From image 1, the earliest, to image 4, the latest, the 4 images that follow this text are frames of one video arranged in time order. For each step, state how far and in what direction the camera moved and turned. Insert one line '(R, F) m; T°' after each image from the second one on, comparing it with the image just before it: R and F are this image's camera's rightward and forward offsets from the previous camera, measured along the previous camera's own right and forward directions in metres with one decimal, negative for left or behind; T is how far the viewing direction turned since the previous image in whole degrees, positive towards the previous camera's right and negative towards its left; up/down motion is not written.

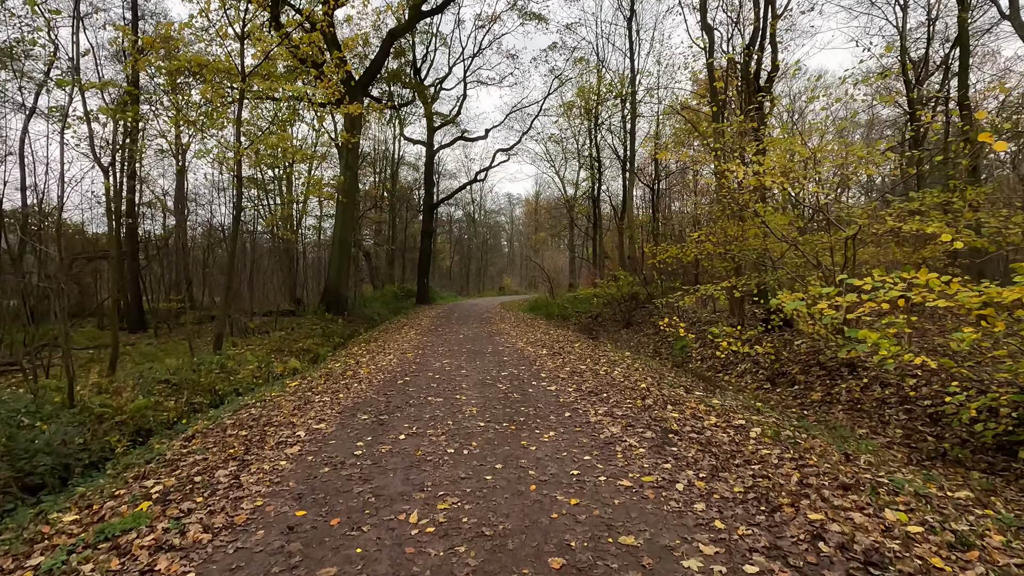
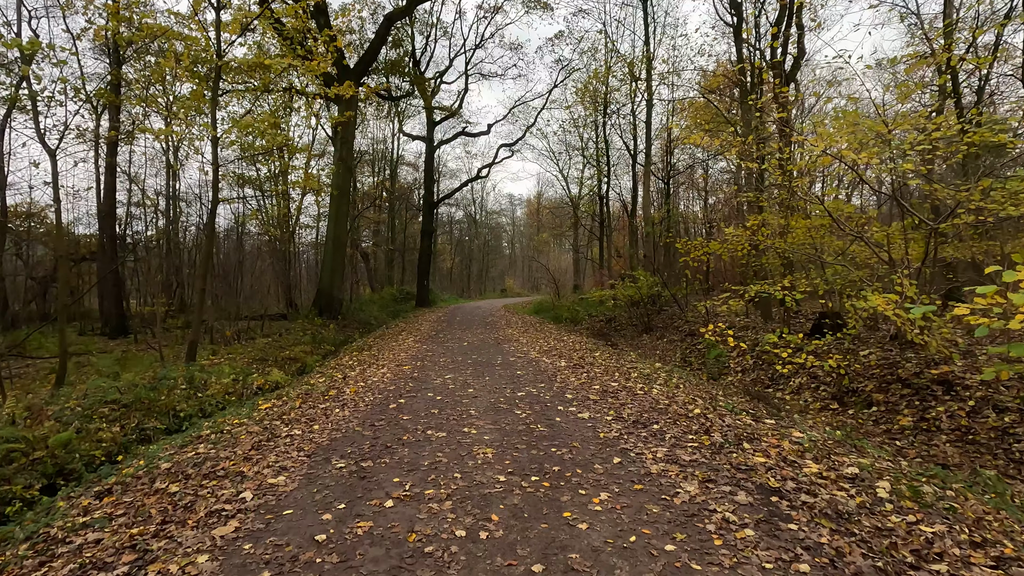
(-0.2, +1.4) m; 0°
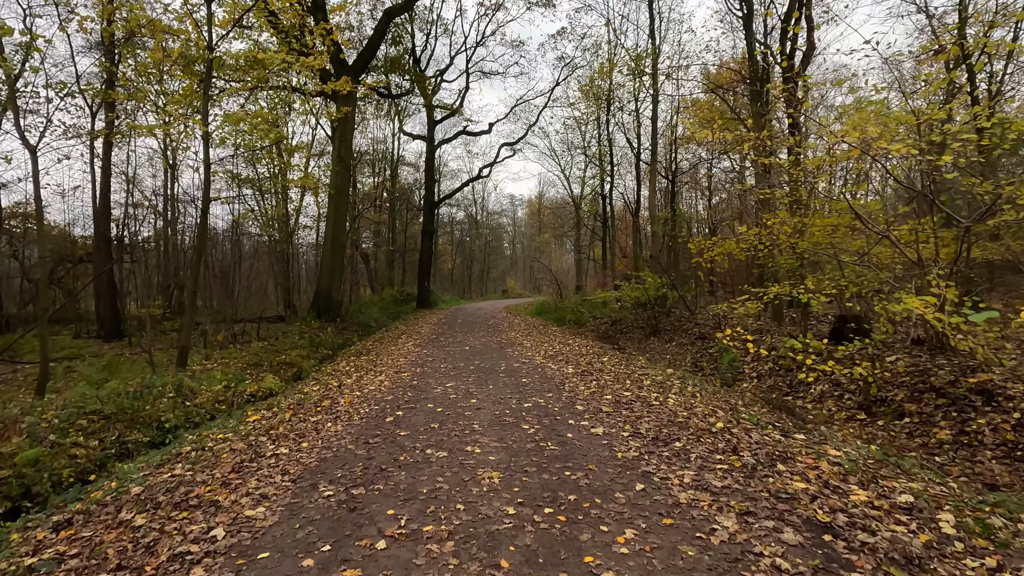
(-0.1, +0.4) m; 0°
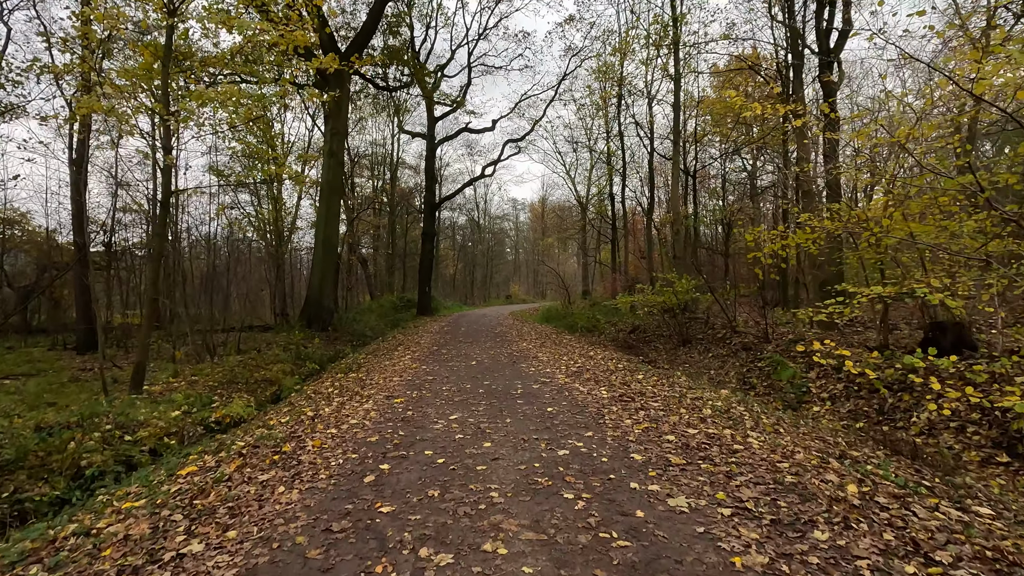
(-0.2, +1.6) m; 0°
